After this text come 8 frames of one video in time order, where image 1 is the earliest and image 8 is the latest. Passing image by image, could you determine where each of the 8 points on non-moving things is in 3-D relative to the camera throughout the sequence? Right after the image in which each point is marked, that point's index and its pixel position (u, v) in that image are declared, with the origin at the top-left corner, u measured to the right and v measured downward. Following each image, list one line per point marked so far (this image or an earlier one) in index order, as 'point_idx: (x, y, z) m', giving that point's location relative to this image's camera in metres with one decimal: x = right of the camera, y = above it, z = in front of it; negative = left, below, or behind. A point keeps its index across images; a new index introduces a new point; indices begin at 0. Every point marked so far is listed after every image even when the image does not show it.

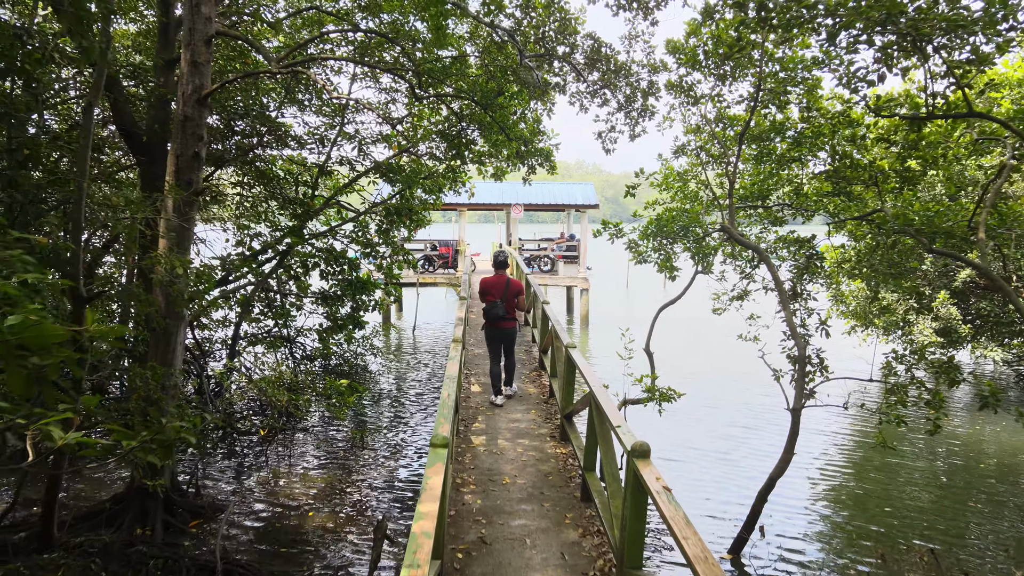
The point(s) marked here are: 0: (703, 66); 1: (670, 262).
0: (+1.7, +2.0, +7.0) m
1: (+1.5, +0.2, +7.2) m
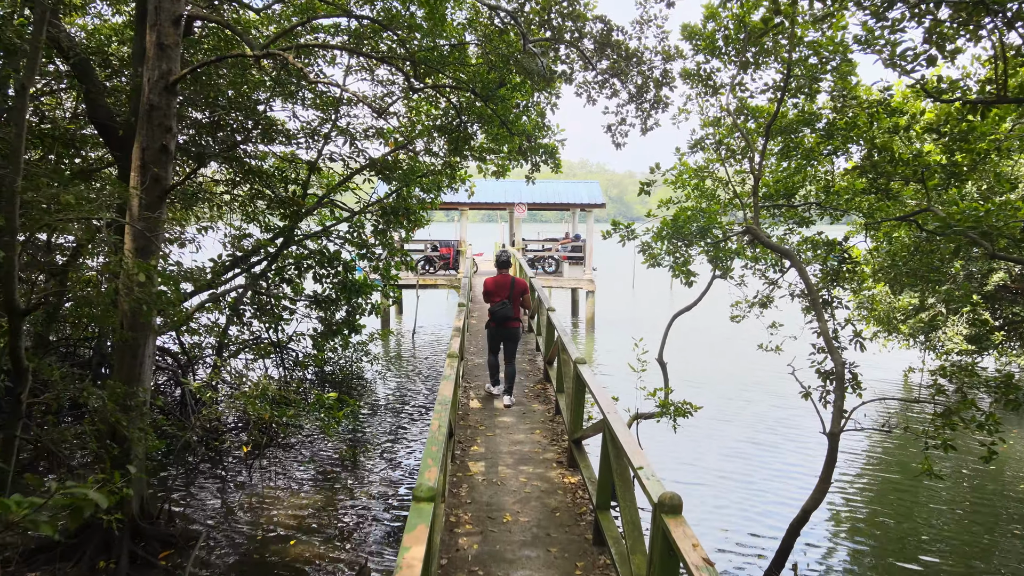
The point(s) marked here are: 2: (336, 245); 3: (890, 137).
0: (+1.8, +2.0, +6.4) m
1: (+1.5, +0.2, +6.7) m
2: (-2.2, +0.5, +9.8) m
3: (+2.7, +1.1, +5.4) m
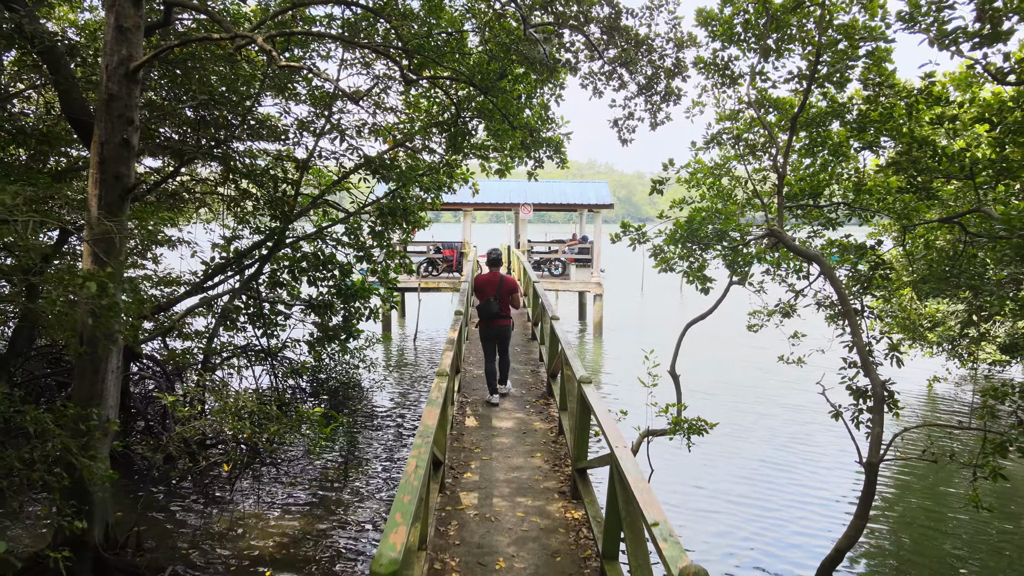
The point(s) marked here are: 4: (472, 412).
0: (+1.8, +1.9, +5.9) m
1: (+1.5, +0.1, +6.2) m
2: (-2.2, +0.5, +9.3) m
3: (+2.6, +1.0, +4.9) m
4: (-0.3, -1.0, +6.0) m
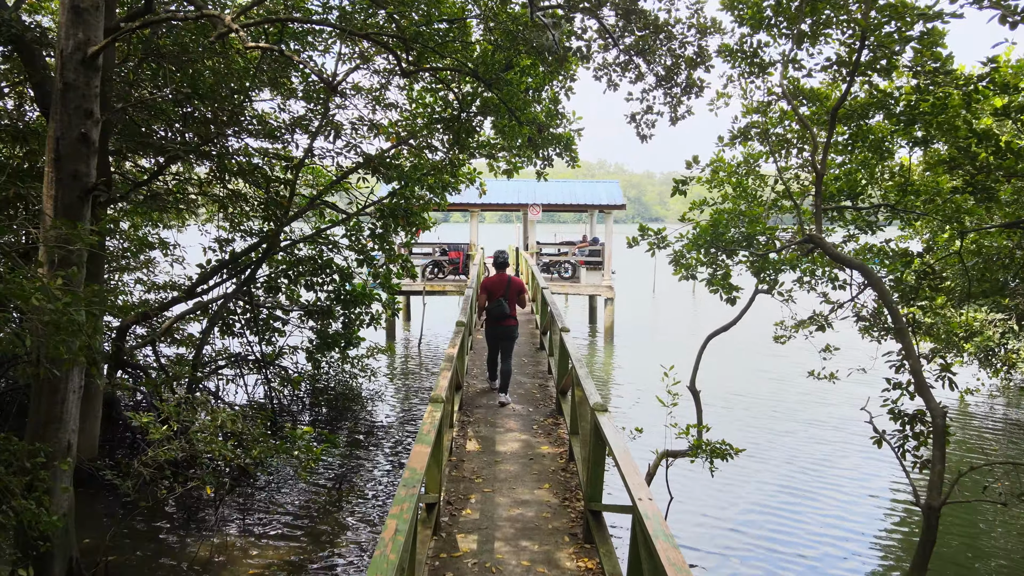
0: (+1.8, +1.8, +5.3) m
1: (+1.6, +0.1, +5.6) m
2: (-2.1, +0.4, +8.8) m
3: (+2.7, +0.9, +4.3) m
4: (-0.3, -1.0, +5.5) m
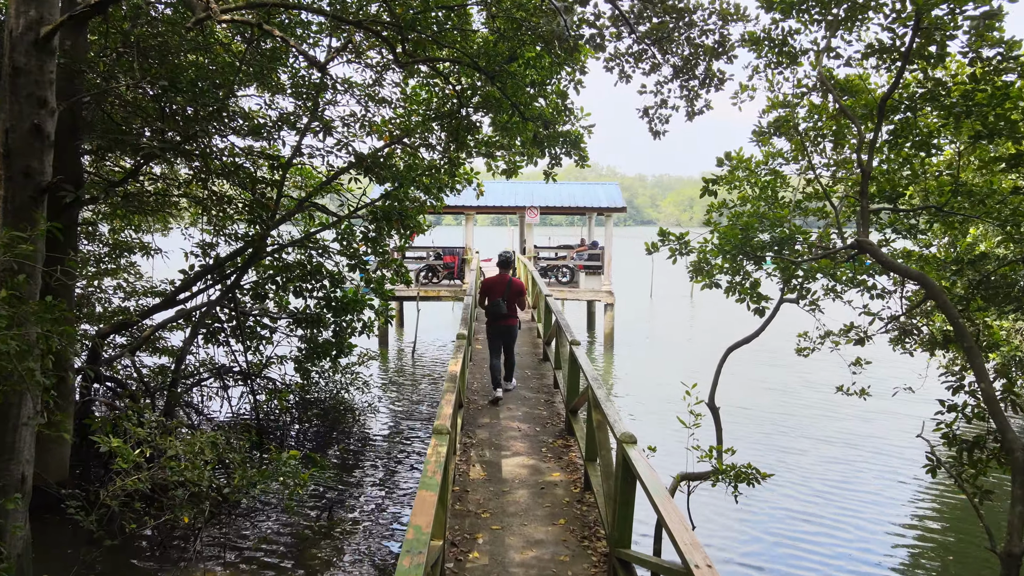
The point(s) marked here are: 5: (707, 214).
0: (+1.8, +1.8, +4.9) m
1: (+1.6, 0.0, +5.1) m
2: (-2.1, +0.3, +8.3) m
3: (+2.7, +0.9, +3.9) m
4: (-0.2, -1.1, +5.0) m
5: (+1.4, +0.5, +5.7) m
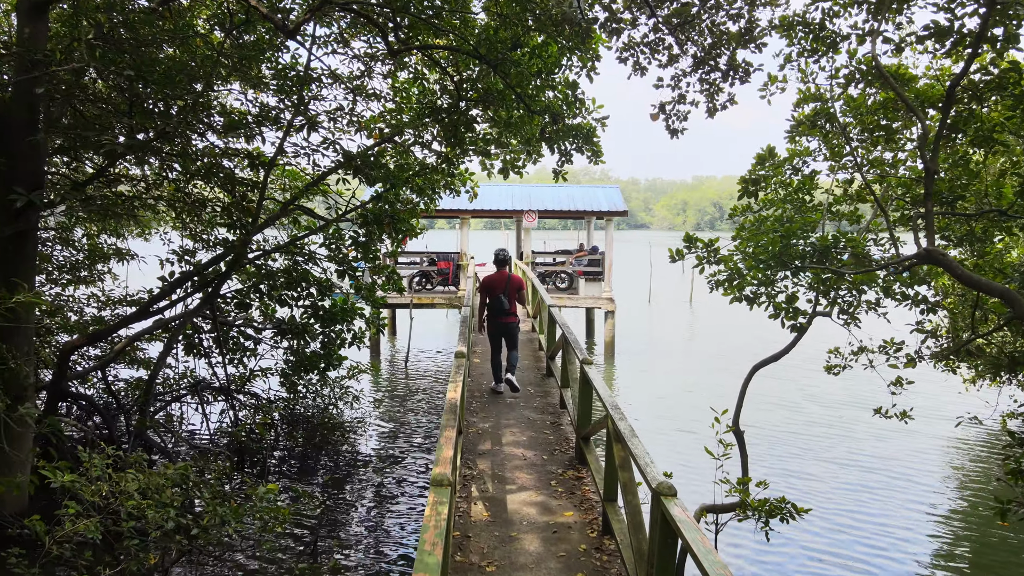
0: (+1.9, +1.7, +4.3) m
1: (+1.6, -0.1, +4.6) m
2: (-2.1, +0.2, +7.8) m
3: (+2.8, +0.8, +3.3) m
4: (-0.2, -1.2, +4.4) m
5: (+1.5, +0.5, +5.1) m
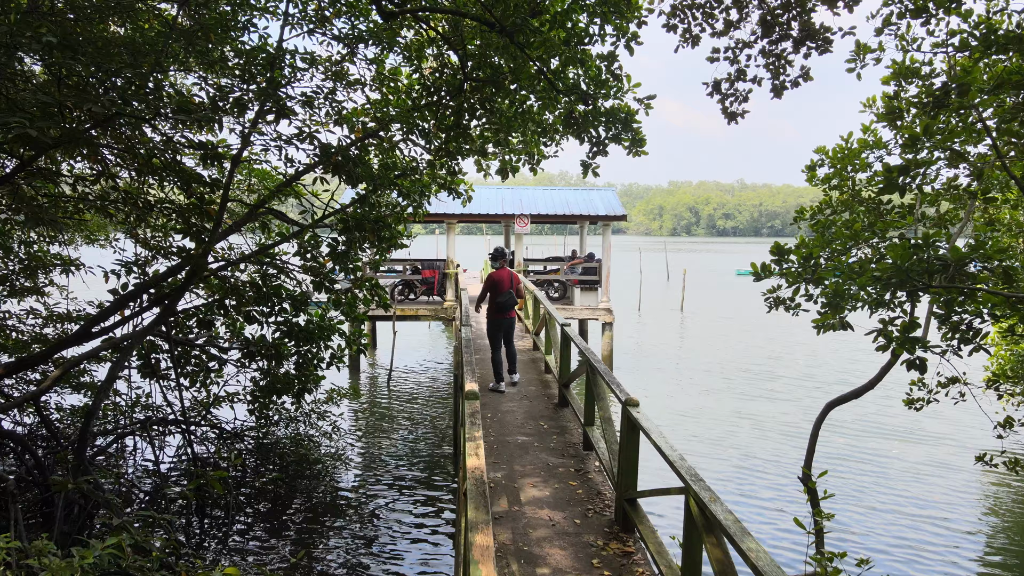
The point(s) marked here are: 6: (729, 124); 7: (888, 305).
0: (+2.0, +1.6, +3.4) m
1: (+1.8, -0.2, +3.6) m
2: (-2.1, +0.1, +6.7) m
3: (+2.9, +0.7, +2.4) m
4: (0.0, -1.3, +3.4) m
5: (+1.6, +0.4, +4.1) m
6: (+1.2, +0.9, +4.3) m
7: (+1.7, -0.1, +3.7) m
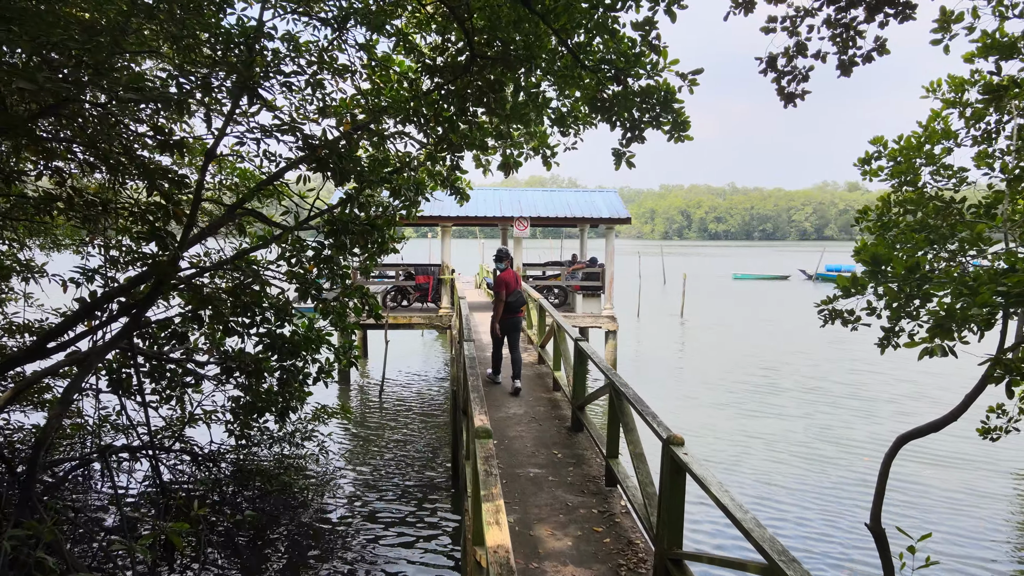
0: (+2.1, +1.5, +2.7) m
1: (+1.9, -0.2, +3.0) m
2: (-2.0, 0.0, +6.0) m
3: (+3.0, +0.7, +1.8) m
4: (+0.1, -1.4, +2.7) m
5: (+1.7, +0.3, +3.5) m
6: (+1.3, +0.9, +3.7) m
7: (+1.8, -0.1, +3.0) m
